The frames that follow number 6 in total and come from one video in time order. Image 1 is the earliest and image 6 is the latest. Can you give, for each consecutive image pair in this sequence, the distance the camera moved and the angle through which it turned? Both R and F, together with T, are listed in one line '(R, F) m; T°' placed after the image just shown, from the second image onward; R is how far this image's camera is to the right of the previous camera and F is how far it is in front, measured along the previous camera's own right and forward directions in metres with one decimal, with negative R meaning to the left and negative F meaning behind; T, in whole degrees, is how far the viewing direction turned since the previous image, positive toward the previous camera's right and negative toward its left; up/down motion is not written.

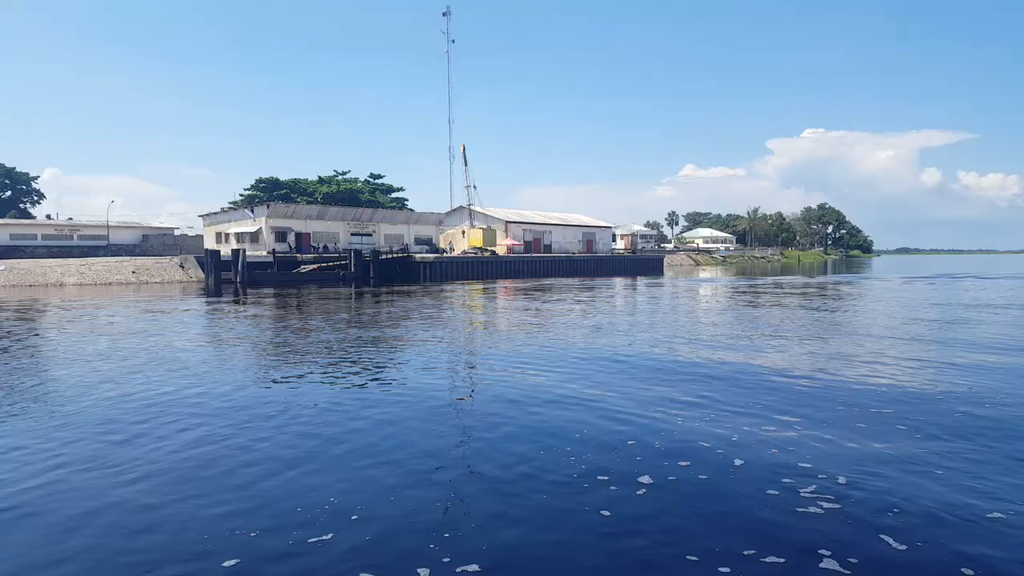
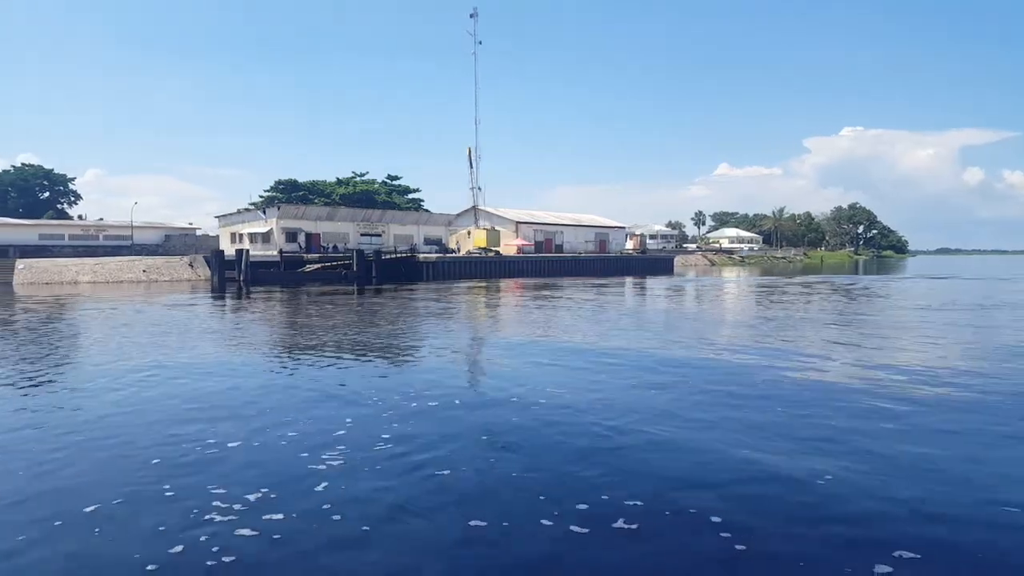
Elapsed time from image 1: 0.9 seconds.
(+1.7, -0.8) m; -3°
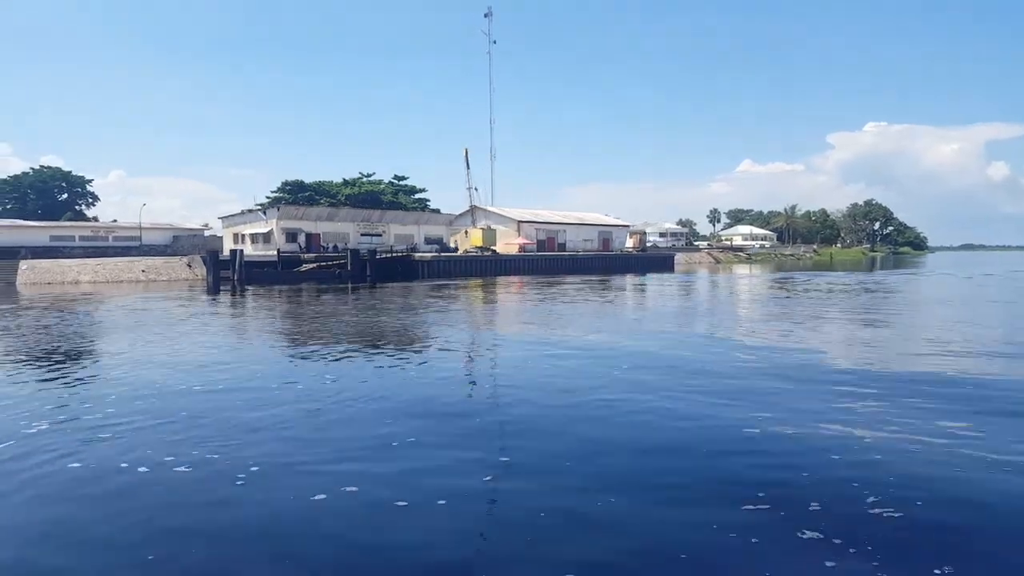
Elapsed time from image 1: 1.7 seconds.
(+1.3, -0.5) m; -2°
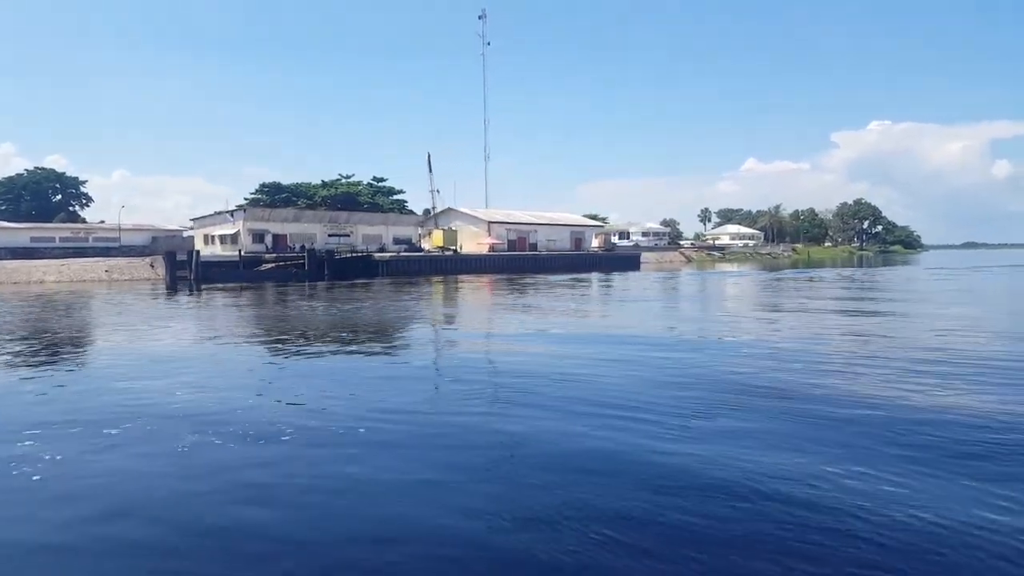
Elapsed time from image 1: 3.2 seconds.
(+2.7, -1.6) m; 0°
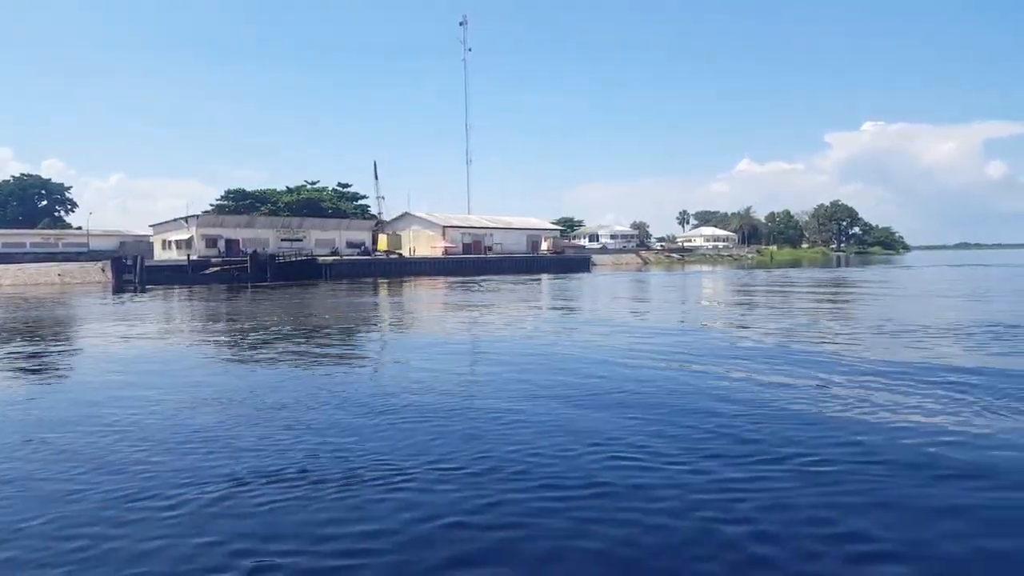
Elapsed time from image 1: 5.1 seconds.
(+3.8, -2.7) m; 0°
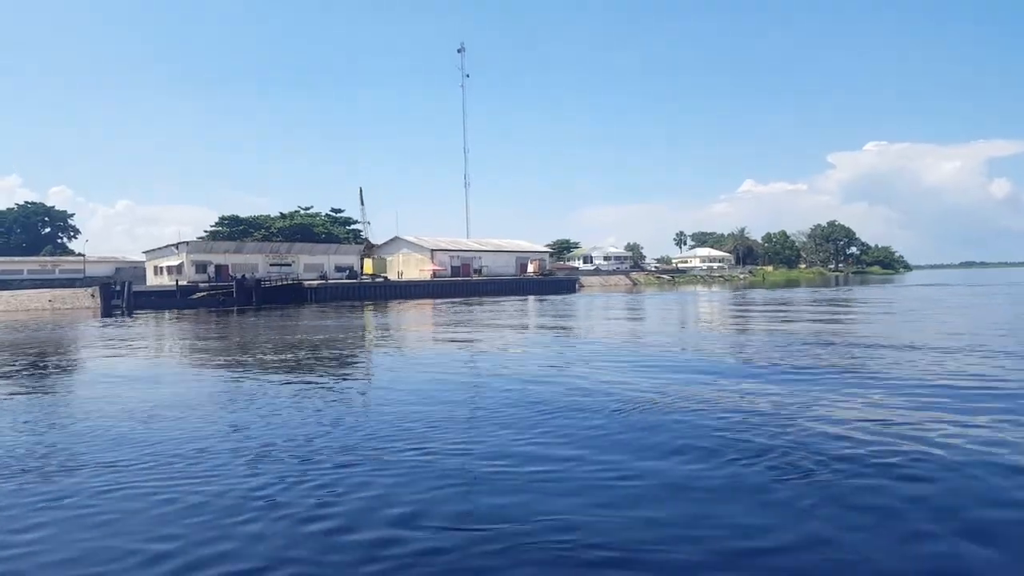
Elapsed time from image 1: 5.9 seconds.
(+1.6, -1.1) m; -1°
